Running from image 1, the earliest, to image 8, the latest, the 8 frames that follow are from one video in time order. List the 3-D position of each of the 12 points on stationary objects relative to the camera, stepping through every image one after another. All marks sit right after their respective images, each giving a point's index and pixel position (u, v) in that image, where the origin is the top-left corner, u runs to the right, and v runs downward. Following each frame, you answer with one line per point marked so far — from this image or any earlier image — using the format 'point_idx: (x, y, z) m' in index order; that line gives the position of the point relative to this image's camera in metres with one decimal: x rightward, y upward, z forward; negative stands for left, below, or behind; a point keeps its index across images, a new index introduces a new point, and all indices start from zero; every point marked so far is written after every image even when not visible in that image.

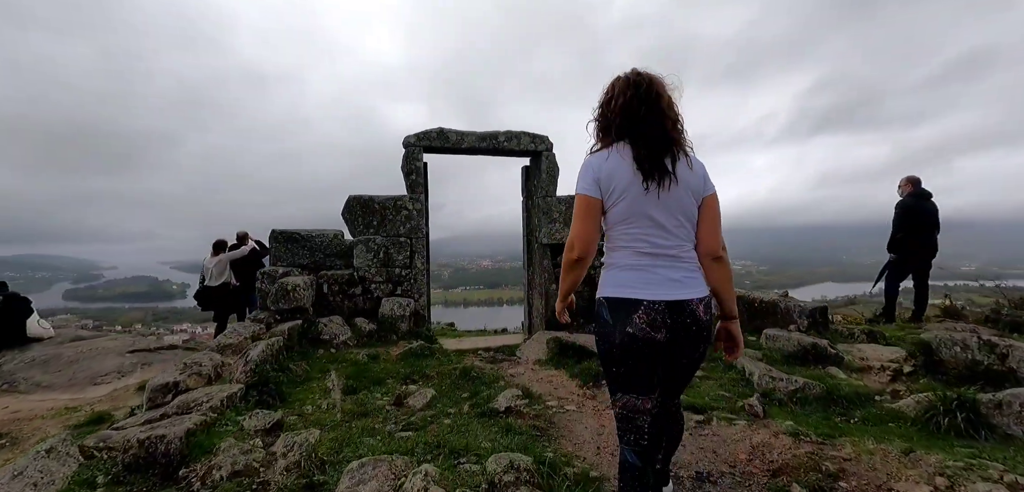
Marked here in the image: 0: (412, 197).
0: (-1.4, +0.7, +5.9) m
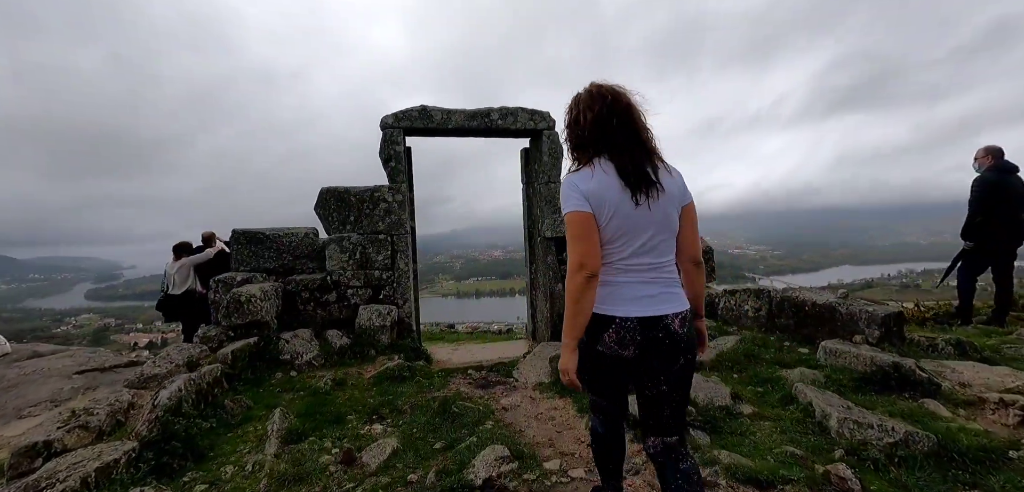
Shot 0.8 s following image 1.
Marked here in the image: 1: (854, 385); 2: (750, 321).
0: (-1.4, +0.7, +5.1) m
1: (+2.4, -1.0, +3.1) m
2: (+2.6, -0.8, +4.7) m
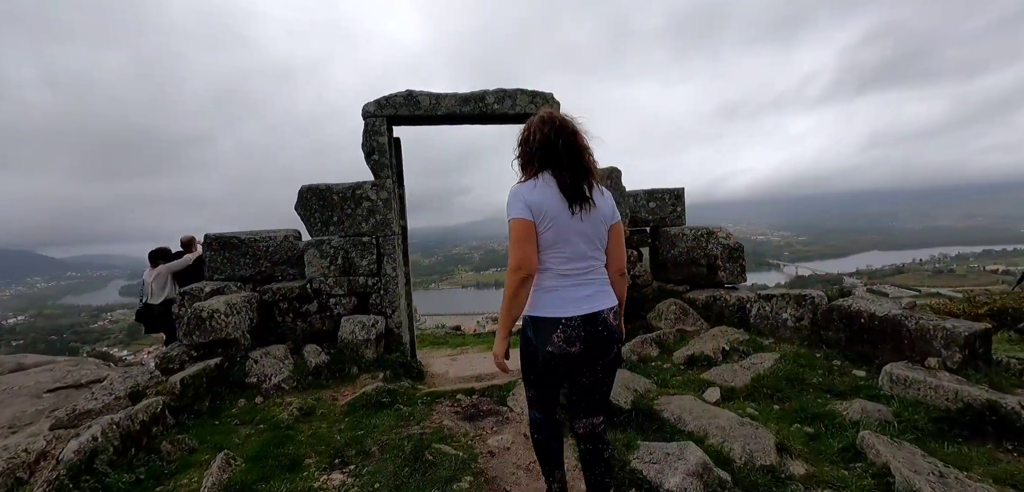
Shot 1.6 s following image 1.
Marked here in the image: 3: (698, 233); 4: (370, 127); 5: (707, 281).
0: (-1.4, +0.7, +4.5) m
1: (+2.3, -1.0, +2.4) m
2: (+2.6, -0.8, +4.0) m
3: (+2.3, +0.2, +5.3) m
4: (-1.5, +1.2, +4.5) m
5: (+2.4, -0.4, +5.3) m
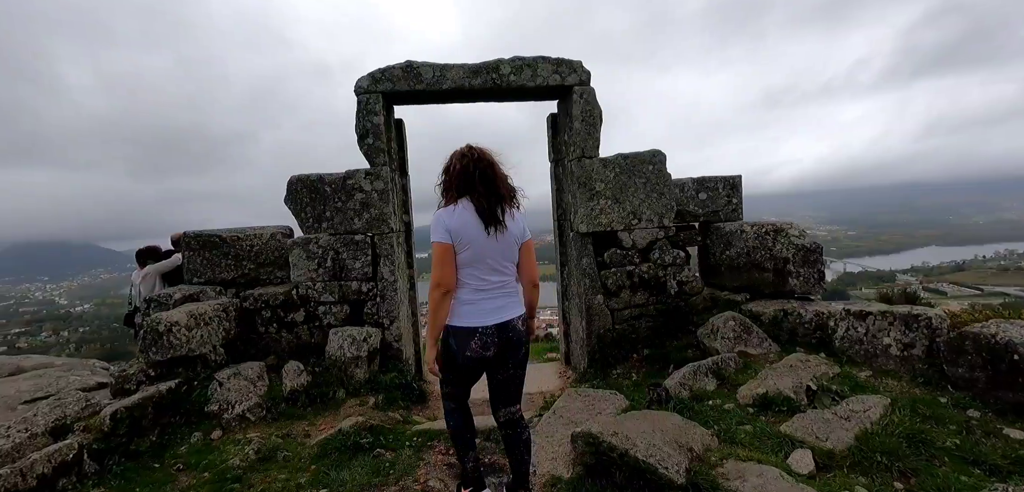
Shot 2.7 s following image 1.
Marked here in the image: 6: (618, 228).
0: (-1.2, +0.7, +3.8) m
1: (+2.3, -1.0, +1.4) m
2: (+2.7, -0.8, +3.1) m
3: (+2.5, +0.2, +4.3) m
4: (-1.3, +1.2, +3.9) m
5: (+2.6, -0.4, +4.3) m
6: (+1.0, +0.2, +4.1) m
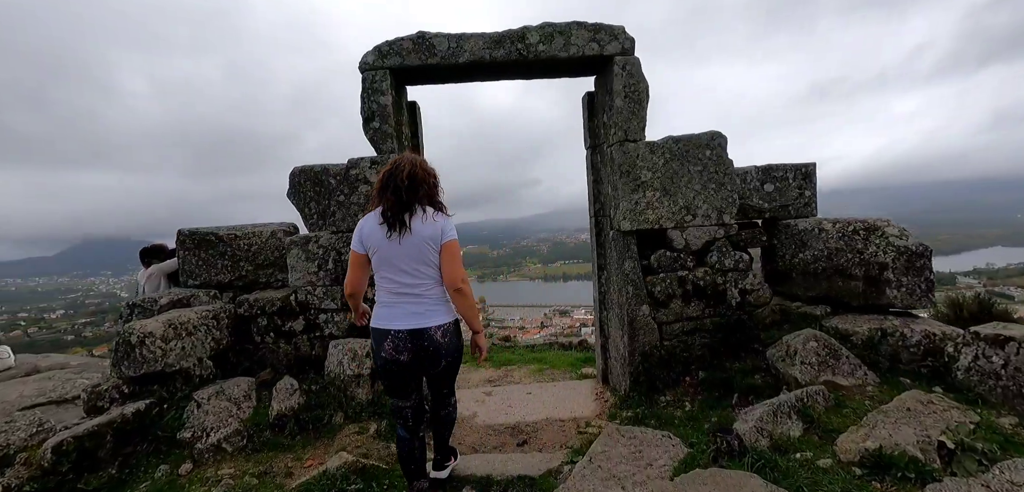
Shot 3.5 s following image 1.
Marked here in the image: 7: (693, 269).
0: (-1.0, +0.7, +3.3) m
1: (+2.3, -1.1, +0.7) m
2: (+2.8, -0.8, +2.2) m
3: (+2.7, +0.1, +3.5) m
4: (-1.1, +1.3, +3.4) m
5: (+2.8, -0.4, +3.5) m
6: (+1.2, +0.2, +3.4) m
7: (+1.5, -0.2, +3.5) m
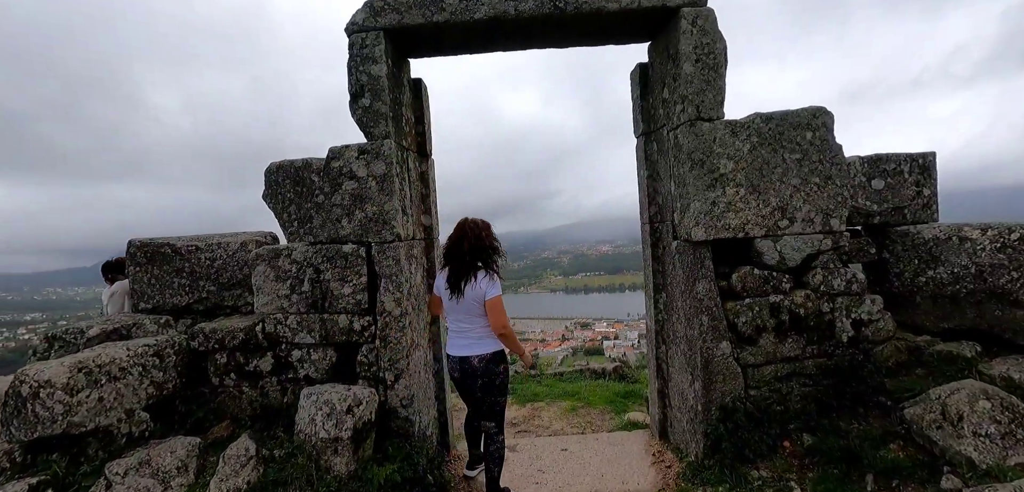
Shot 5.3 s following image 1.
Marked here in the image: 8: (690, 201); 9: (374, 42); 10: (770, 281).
0: (-0.8, +0.6, +2.5) m
1: (+2.4, -1.1, -0.3) m
2: (+3.0, -0.9, +1.2) m
3: (+2.9, +0.1, +2.5) m
4: (-0.9, +1.2, +2.6) m
5: (+3.0, -0.5, +2.5) m
6: (+1.4, +0.1, +2.5) m
7: (+1.7, -0.3, +2.6) m
8: (+1.0, +0.3, +2.5) m
9: (-0.8, +1.2, +2.6) m
10: (+1.5, -0.2, +2.6) m
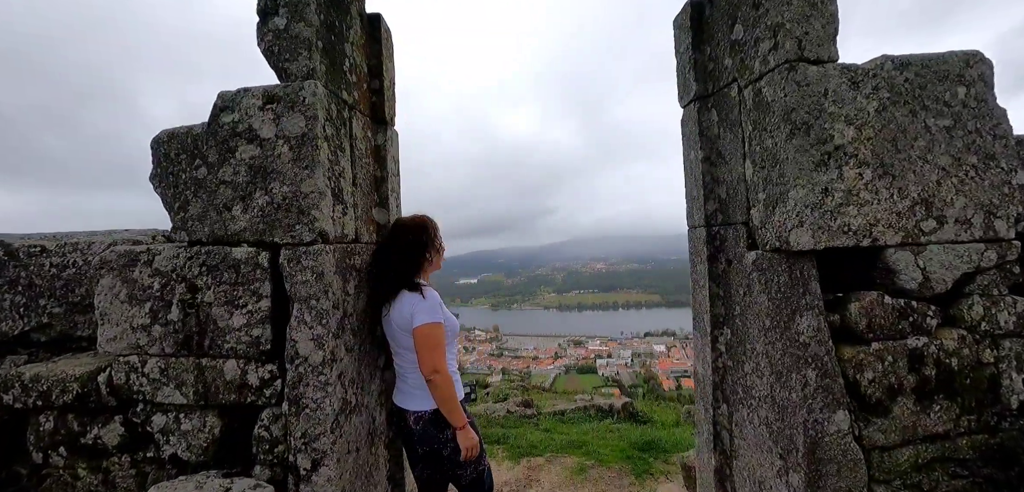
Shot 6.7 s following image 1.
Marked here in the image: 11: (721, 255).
0: (-0.9, +0.6, +1.6) m
1: (+2.4, -1.0, -1.3) m
2: (+2.9, -0.9, +0.3) m
3: (+2.9, 0.0, +1.6) m
4: (-0.9, +1.1, +1.7) m
5: (+3.0, -0.6, +1.6) m
6: (+1.4, 0.0, +1.6) m
7: (+1.6, -0.3, +1.7) m
8: (+1.0, +0.2, +1.6) m
9: (-0.8, +1.2, +1.7) m
10: (+1.5, -0.3, +1.7) m
11: (+1.0, 0.0, +2.0) m
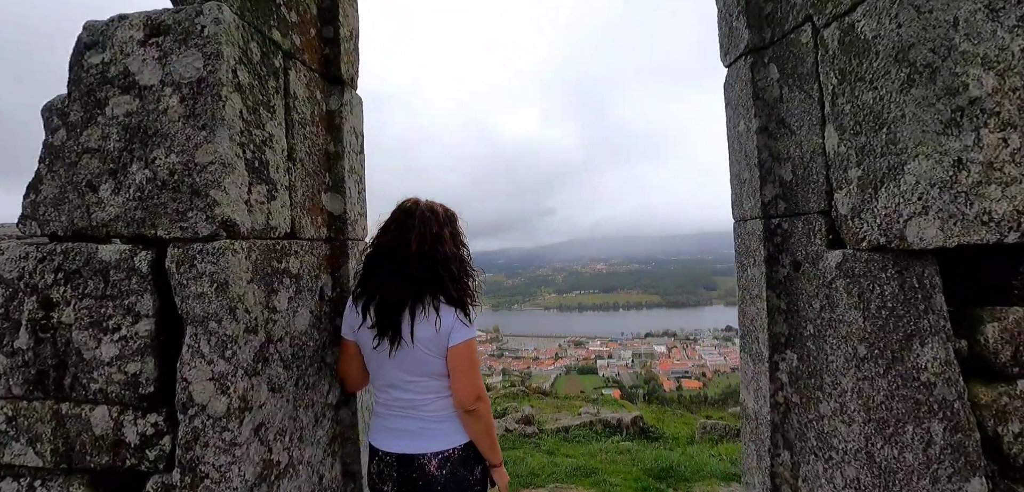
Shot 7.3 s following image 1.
0: (-0.9, +0.6, +1.1) m
1: (+2.4, -1.0, -1.8) m
2: (+2.9, -0.9, -0.2) m
3: (+2.9, 0.0, +1.2) m
4: (-0.9, +1.2, +1.2) m
5: (+3.0, -0.6, +1.1) m
6: (+1.4, 0.0, +1.1) m
7: (+1.6, -0.3, +1.2) m
8: (+1.0, +0.2, +1.1) m
9: (-0.8, +1.2, +1.2) m
10: (+1.5, -0.2, +1.2) m
11: (+0.9, 0.0, +1.5) m
